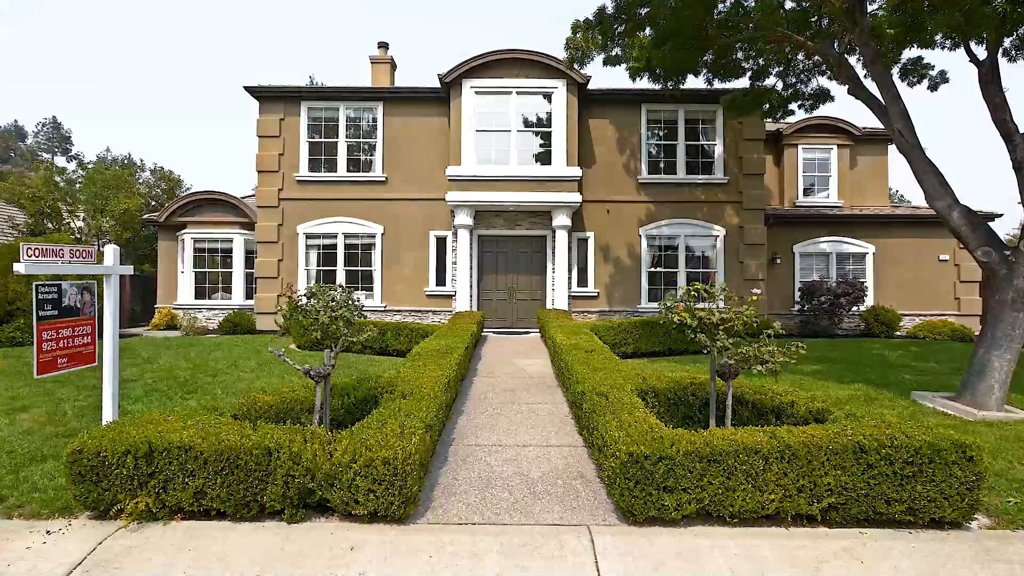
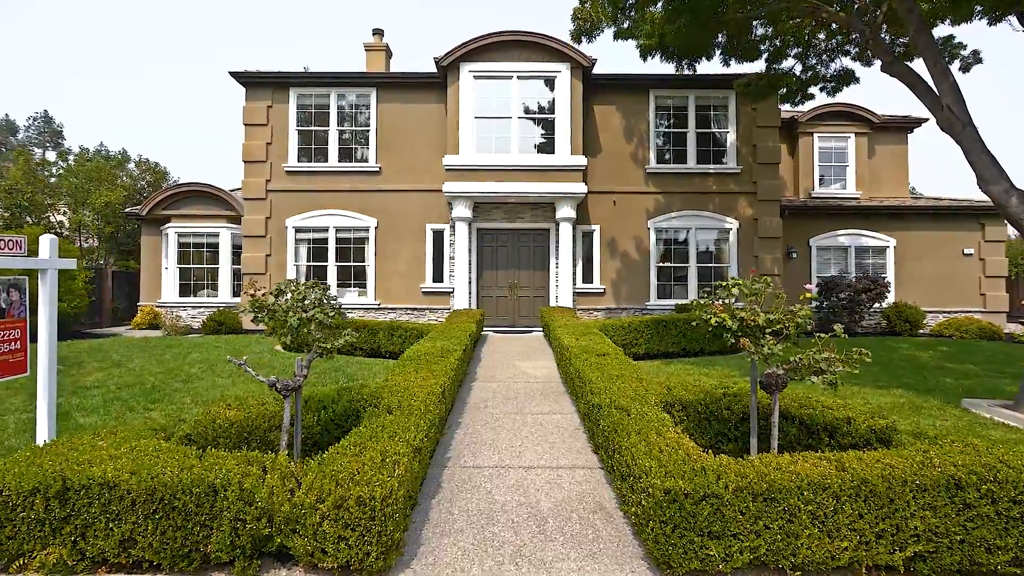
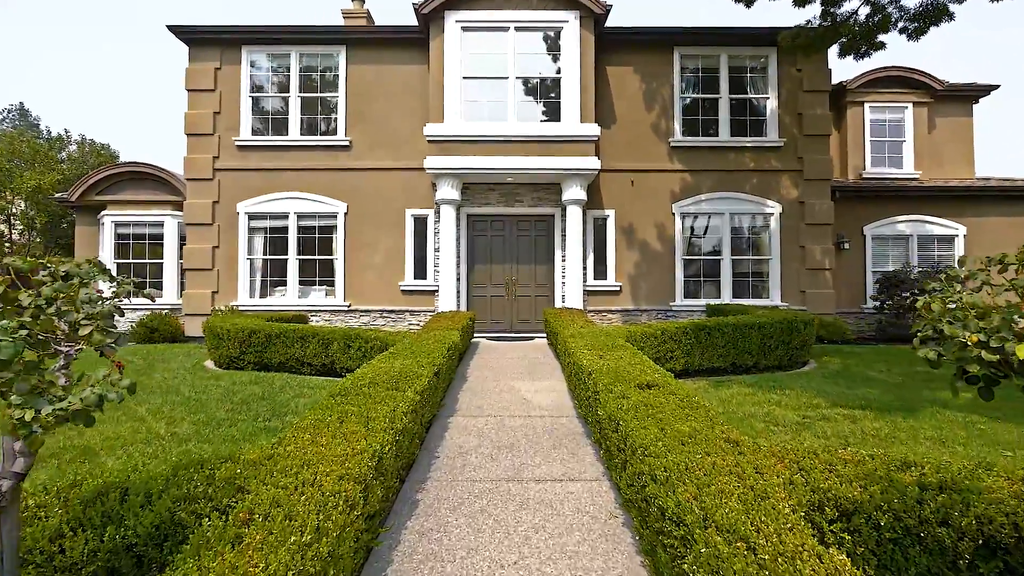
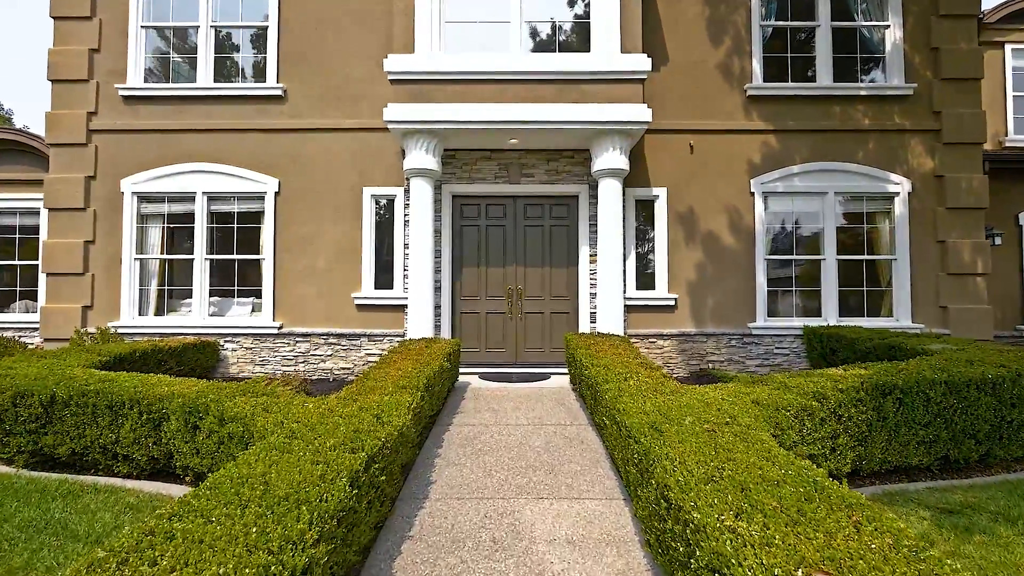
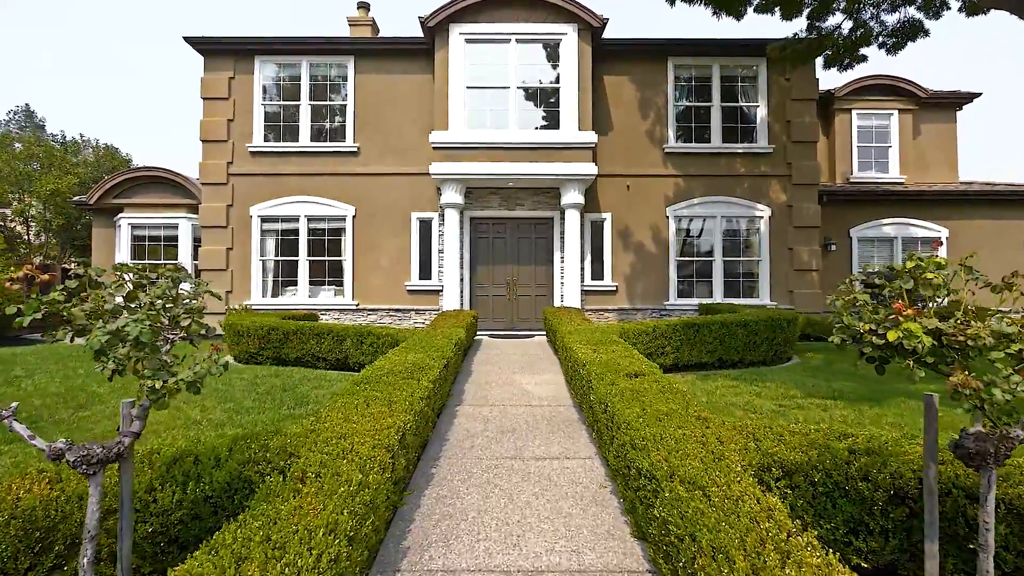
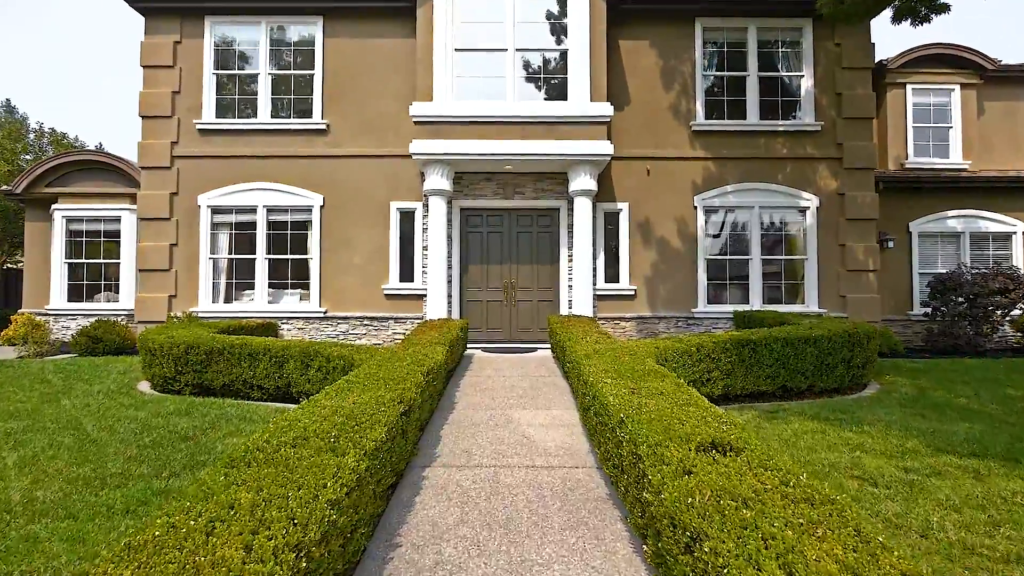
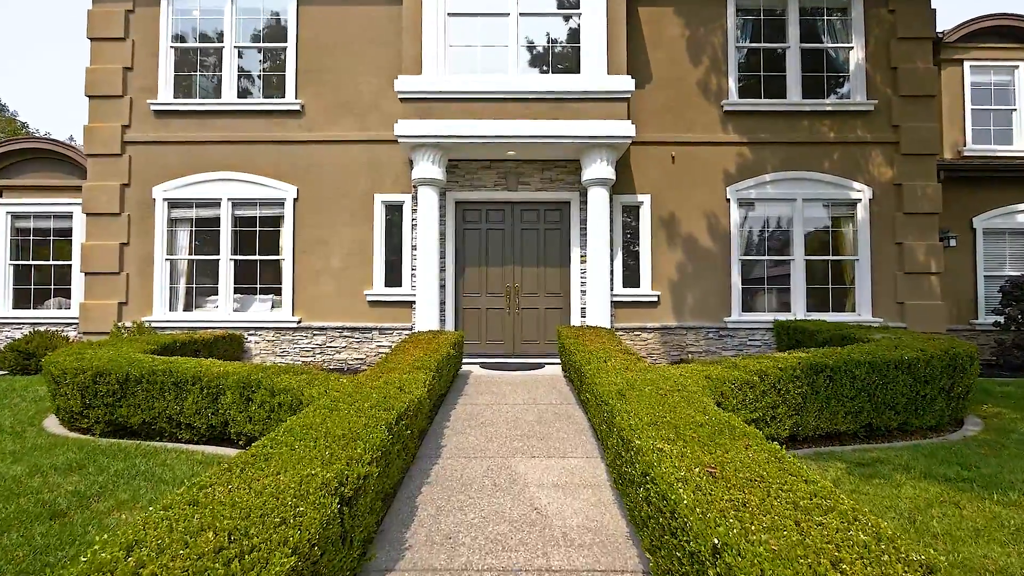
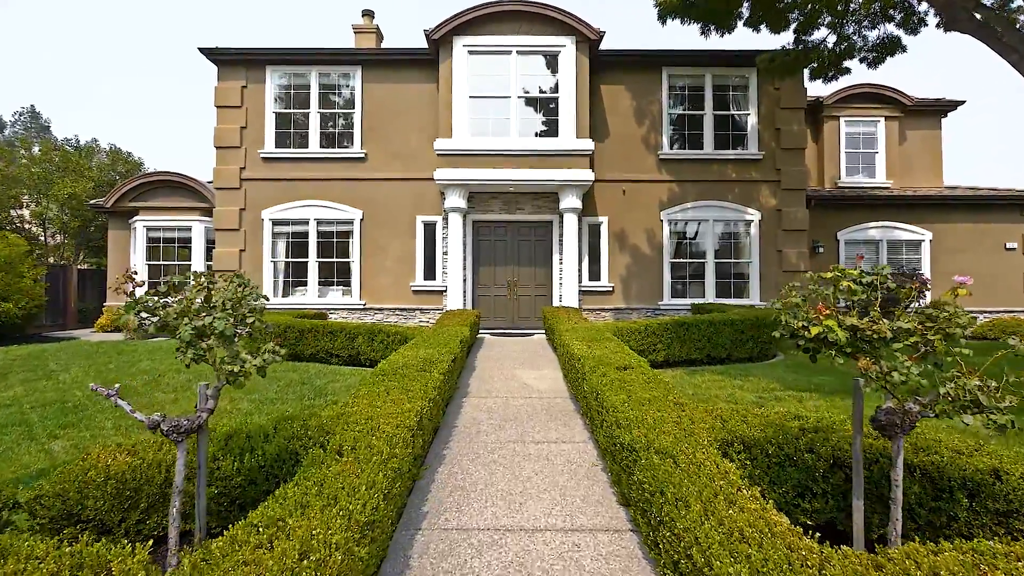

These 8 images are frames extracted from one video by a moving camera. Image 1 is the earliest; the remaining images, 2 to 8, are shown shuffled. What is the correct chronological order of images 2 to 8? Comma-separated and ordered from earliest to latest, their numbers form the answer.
2, 8, 5, 3, 6, 7, 4
